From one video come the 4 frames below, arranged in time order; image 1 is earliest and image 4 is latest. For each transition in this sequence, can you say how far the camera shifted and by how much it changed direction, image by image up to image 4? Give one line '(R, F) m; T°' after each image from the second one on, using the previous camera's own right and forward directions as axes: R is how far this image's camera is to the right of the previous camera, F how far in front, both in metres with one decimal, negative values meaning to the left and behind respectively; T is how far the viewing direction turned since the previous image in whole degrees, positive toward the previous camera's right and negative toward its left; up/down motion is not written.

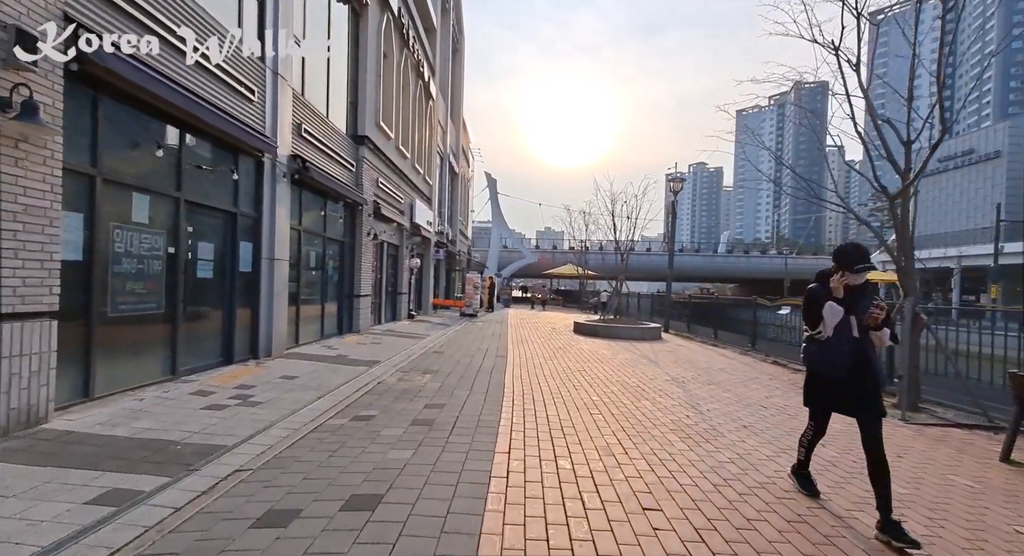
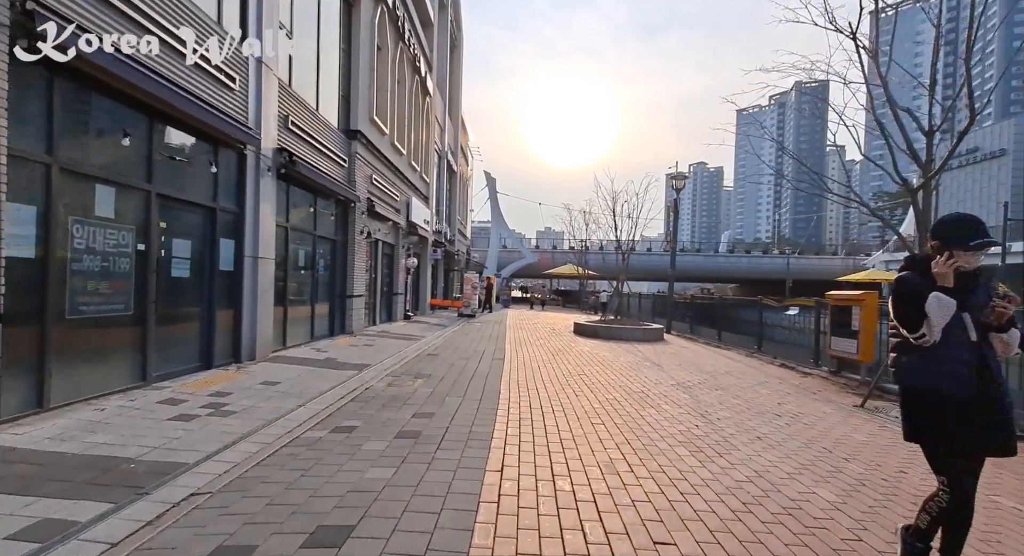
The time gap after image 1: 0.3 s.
(+0.1, +0.5) m; 0°
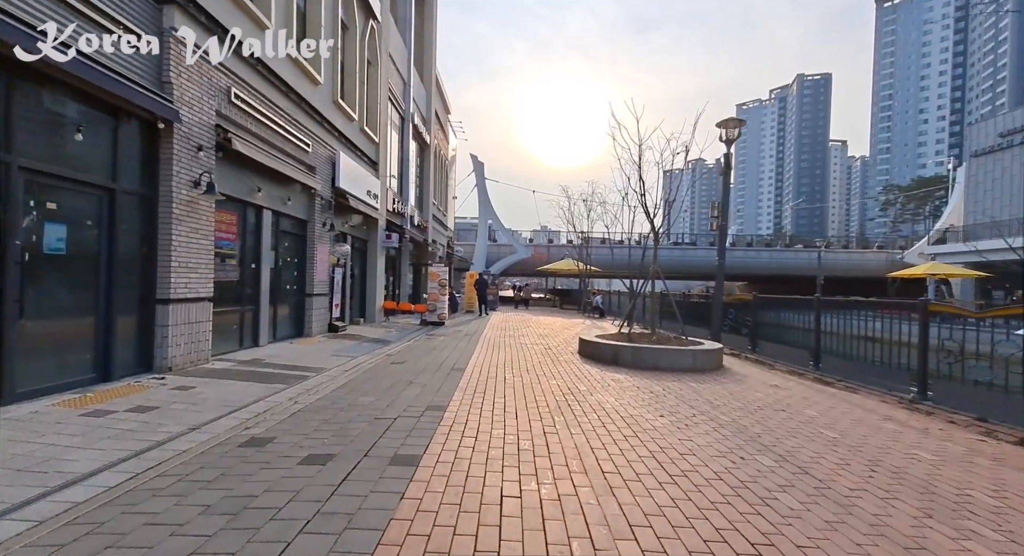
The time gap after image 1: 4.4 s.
(+0.6, +6.3) m; 0°
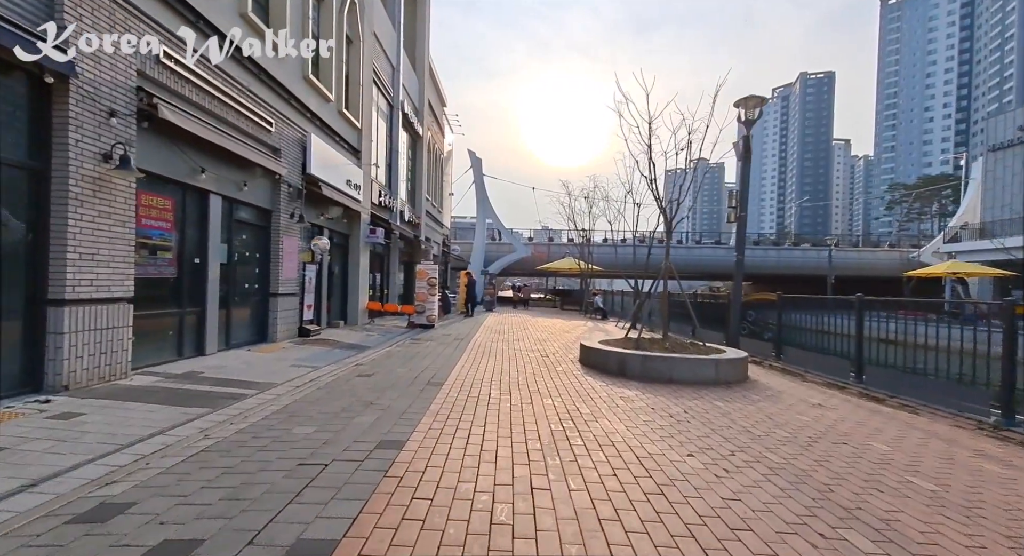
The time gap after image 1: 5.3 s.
(+0.2, +1.5) m; 0°
